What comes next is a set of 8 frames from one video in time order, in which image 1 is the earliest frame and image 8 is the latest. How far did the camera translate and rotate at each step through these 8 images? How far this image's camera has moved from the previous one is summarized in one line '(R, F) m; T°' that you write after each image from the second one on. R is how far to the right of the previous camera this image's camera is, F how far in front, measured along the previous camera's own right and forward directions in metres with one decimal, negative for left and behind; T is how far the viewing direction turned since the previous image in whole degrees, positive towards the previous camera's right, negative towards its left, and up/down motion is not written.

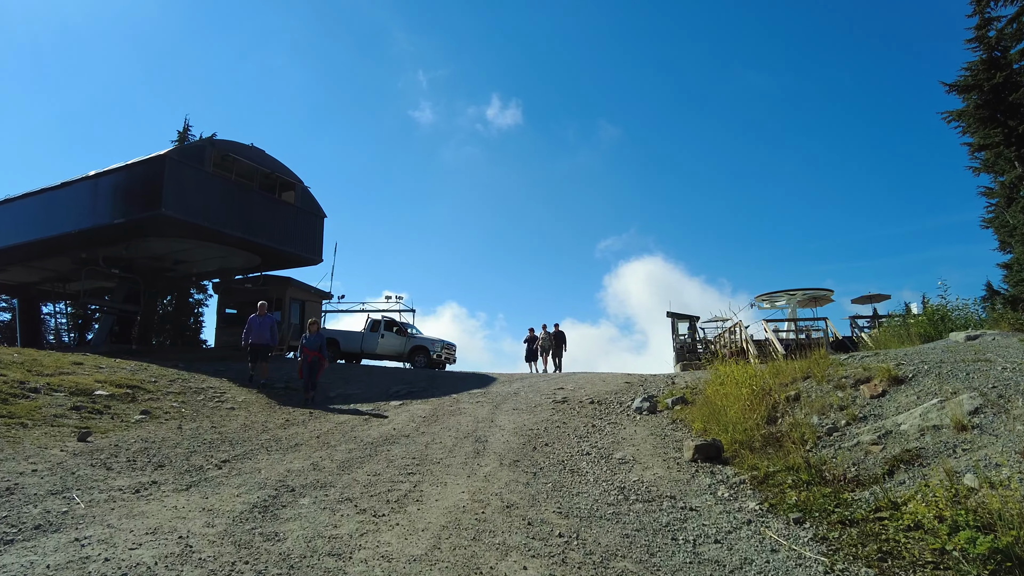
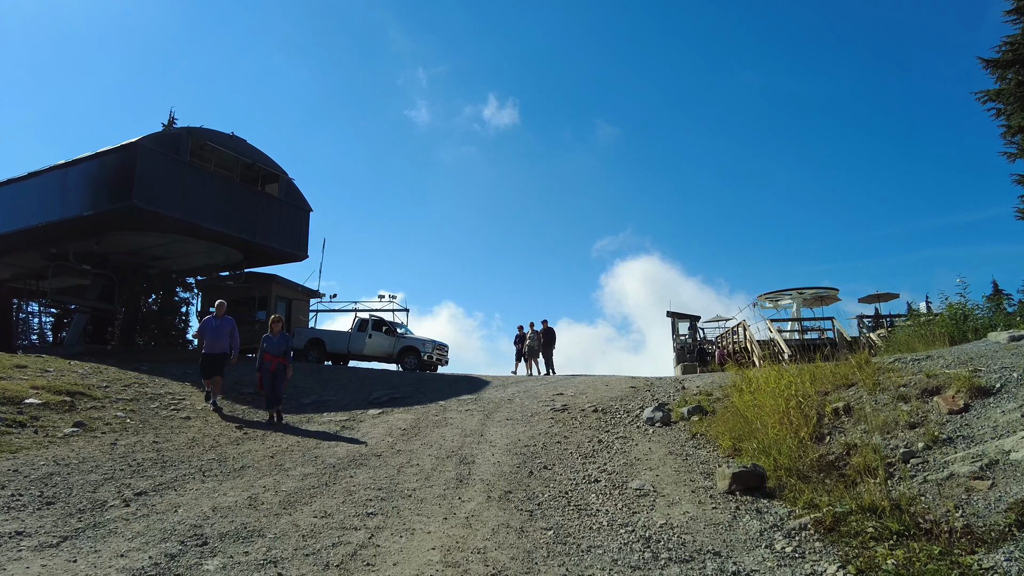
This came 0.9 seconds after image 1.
(0.0, +1.3) m; 0°
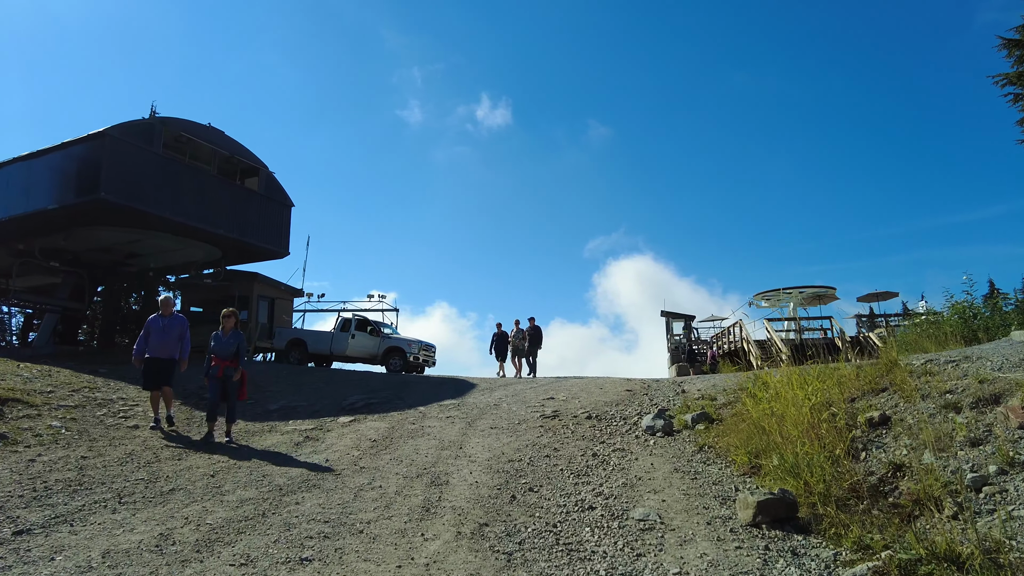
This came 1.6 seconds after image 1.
(+0.1, +1.0) m; +1°
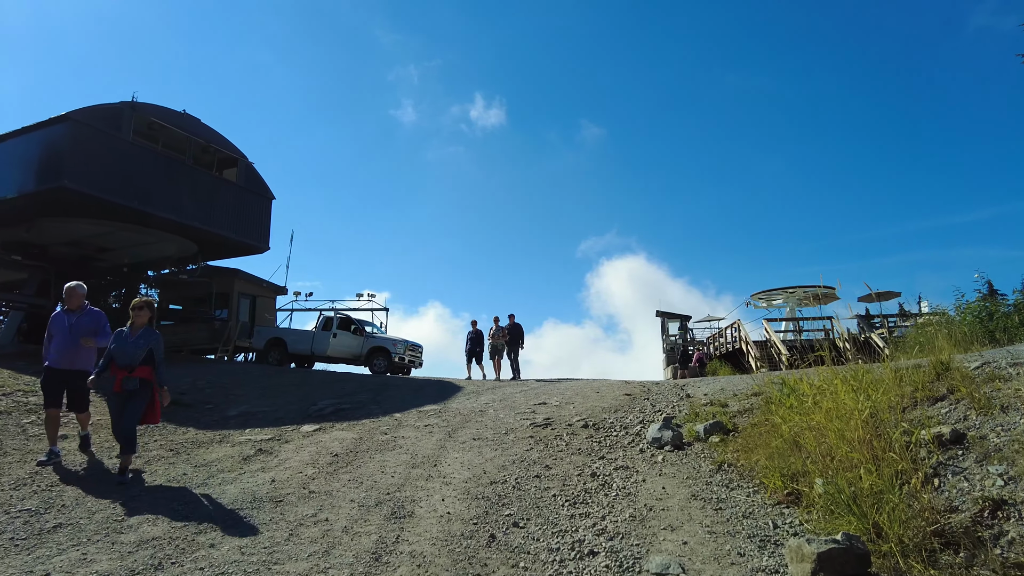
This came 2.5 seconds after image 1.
(+0.1, +1.1) m; +1°
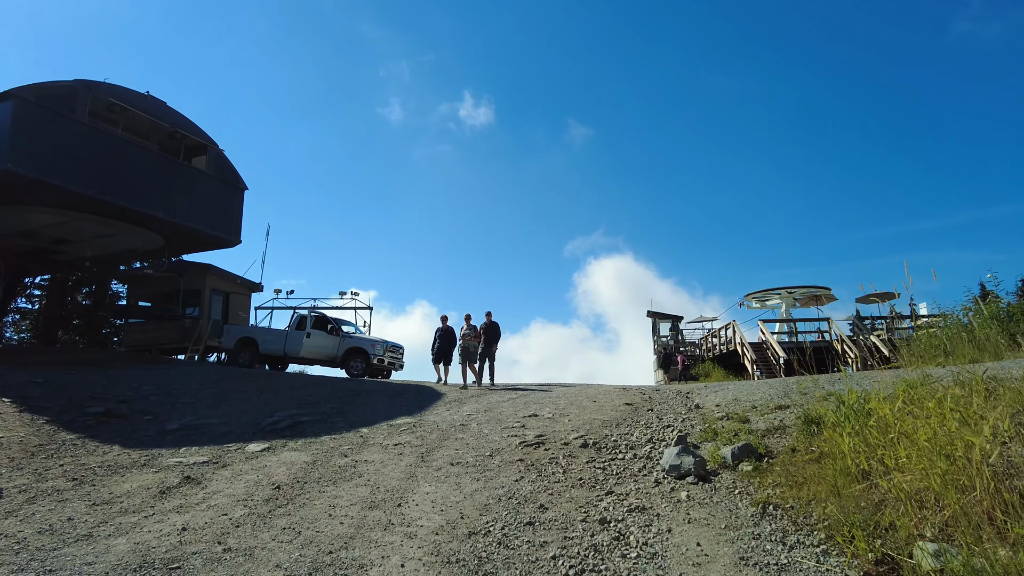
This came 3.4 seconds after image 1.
(0.0, +1.3) m; +1°
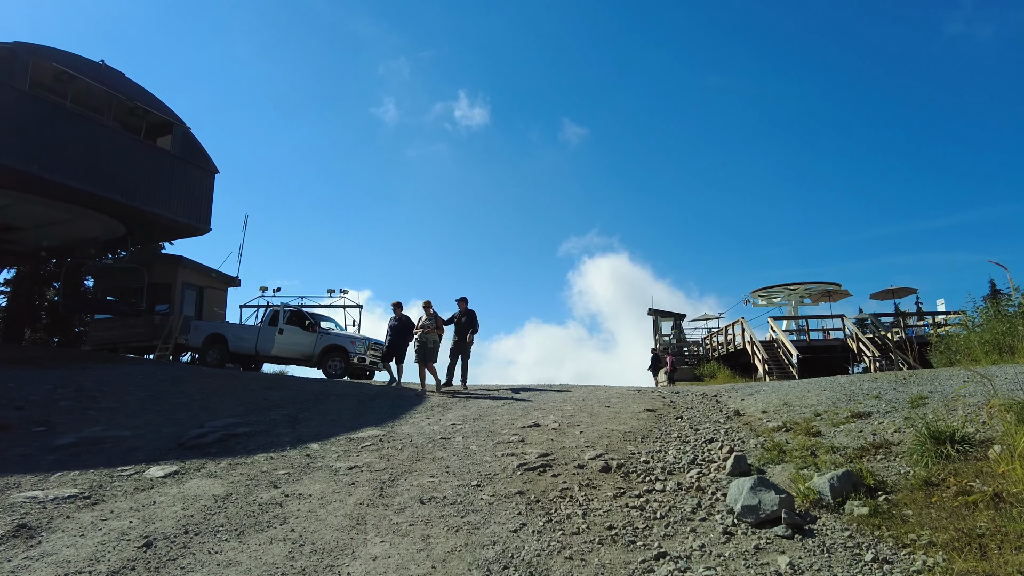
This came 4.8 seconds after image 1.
(0.0, +1.9) m; 0°
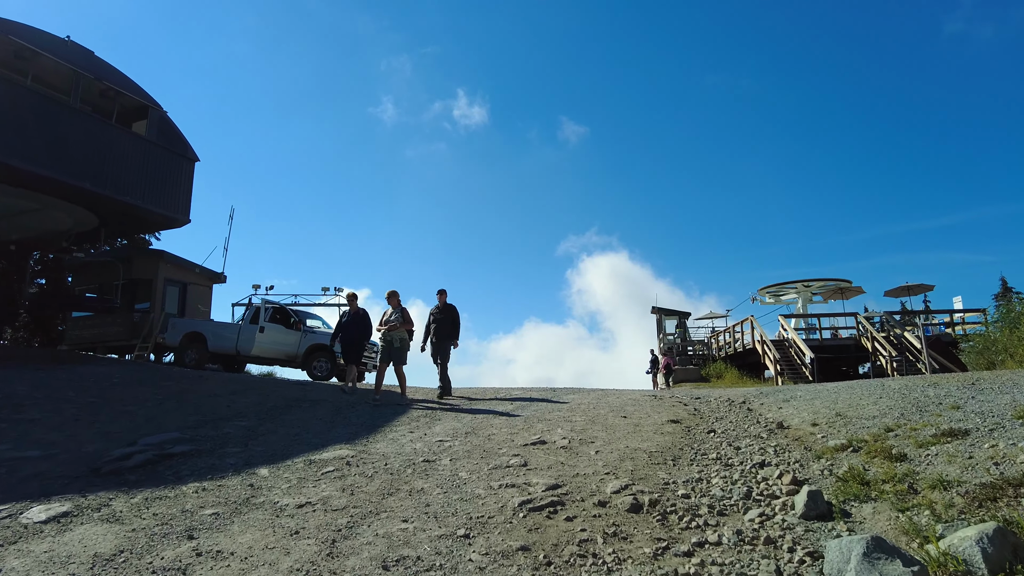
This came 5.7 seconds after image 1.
(0.0, +1.3) m; 0°
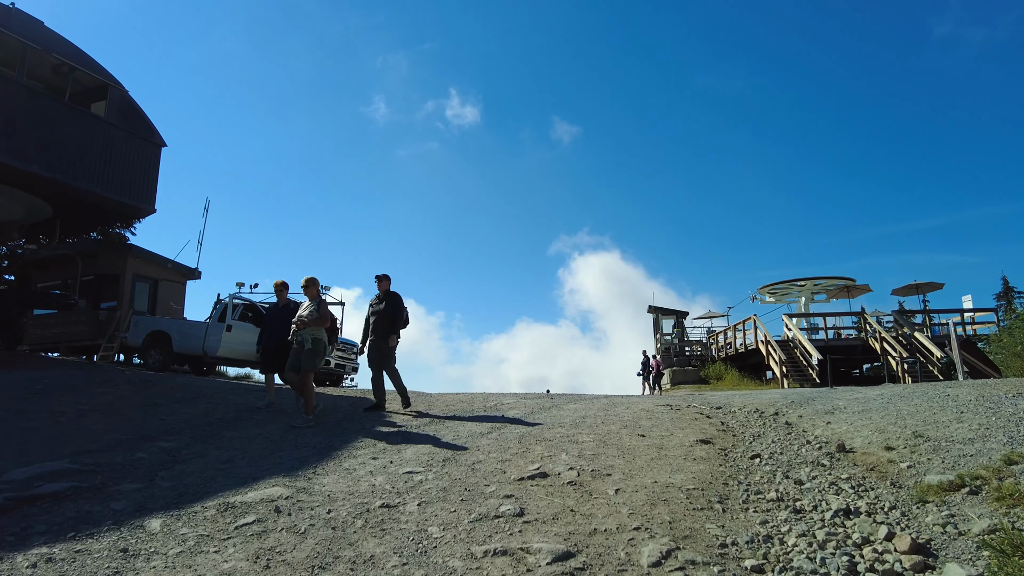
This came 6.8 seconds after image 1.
(0.0, +1.4) m; +1°
